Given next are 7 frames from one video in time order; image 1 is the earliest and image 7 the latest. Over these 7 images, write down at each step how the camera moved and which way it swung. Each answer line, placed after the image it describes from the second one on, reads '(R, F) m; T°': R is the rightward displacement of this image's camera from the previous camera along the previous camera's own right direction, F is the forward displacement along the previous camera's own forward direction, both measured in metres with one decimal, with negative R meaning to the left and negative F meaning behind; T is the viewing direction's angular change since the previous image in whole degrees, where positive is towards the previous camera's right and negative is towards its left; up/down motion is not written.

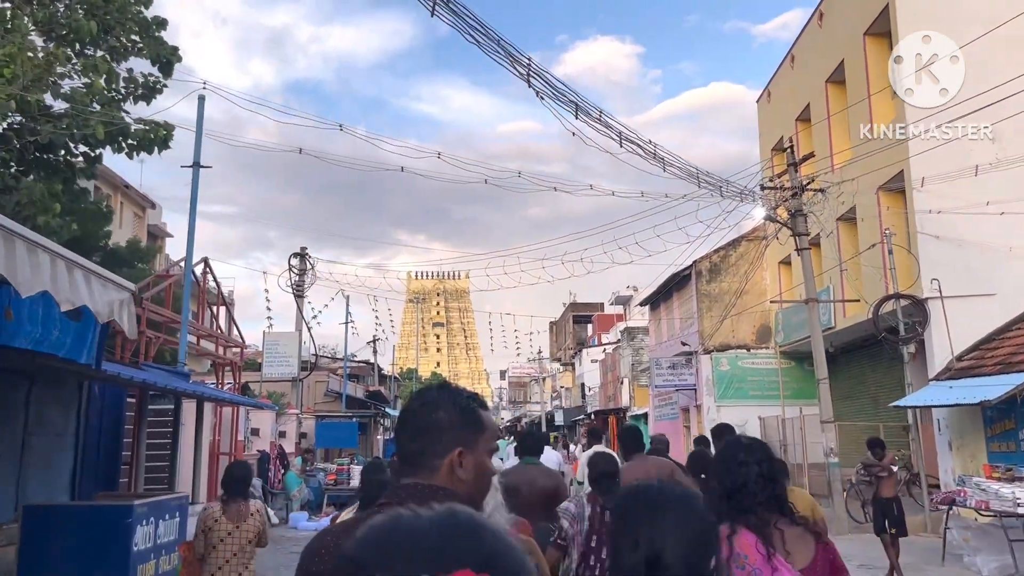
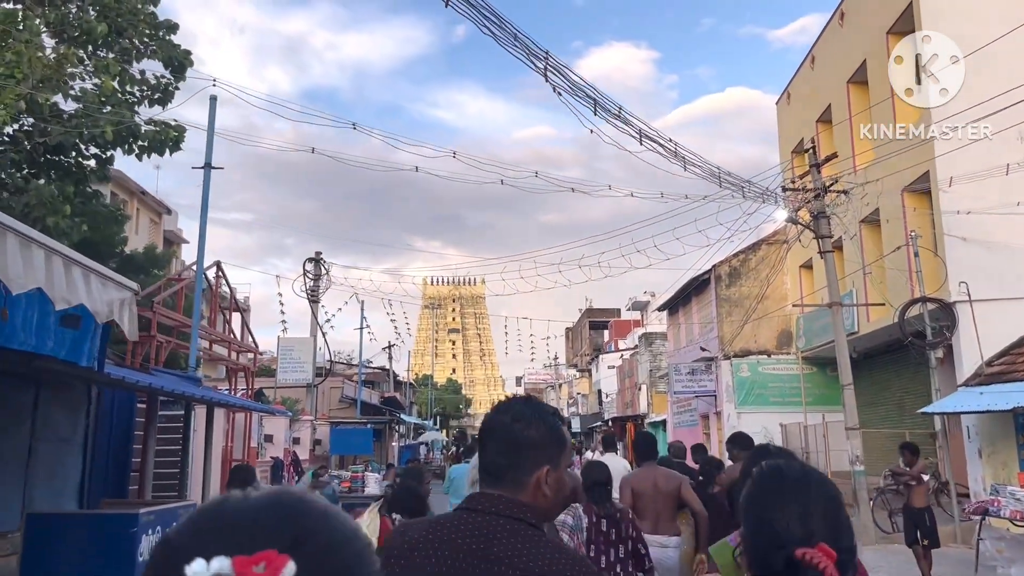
(0.0, +0.2) m; -1°
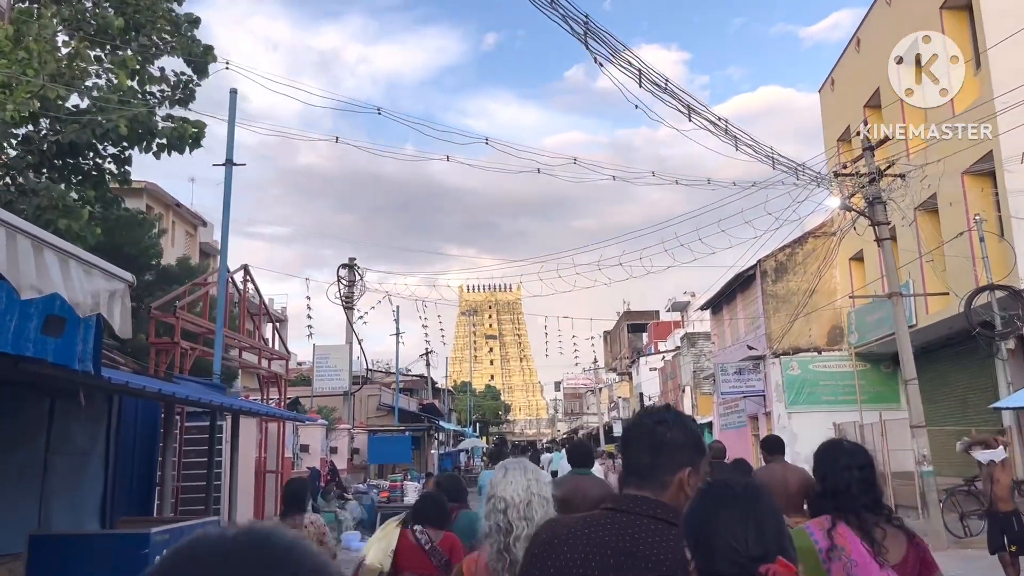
(0.0, +0.6) m; -2°
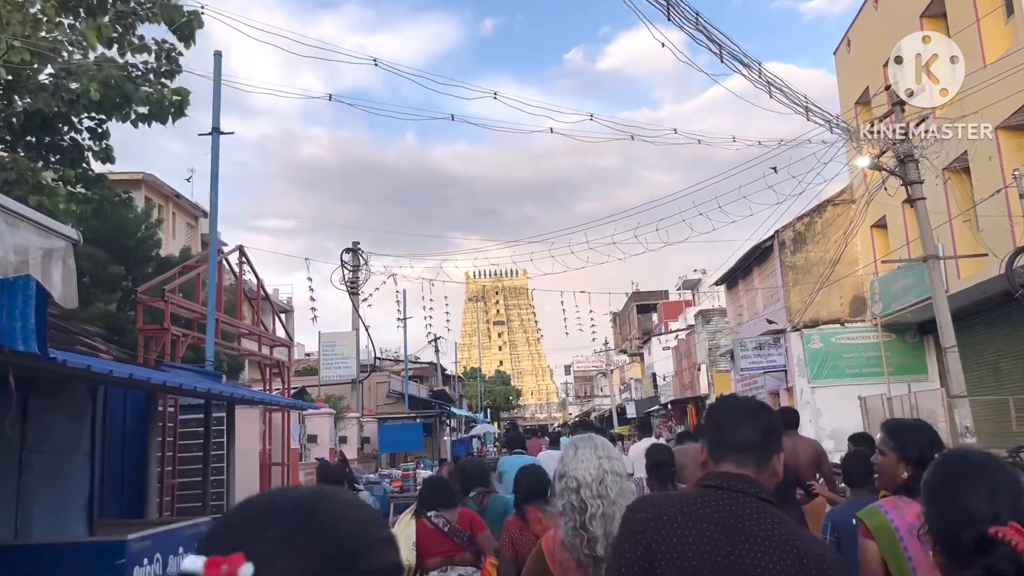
(-0.1, +0.7) m; 0°
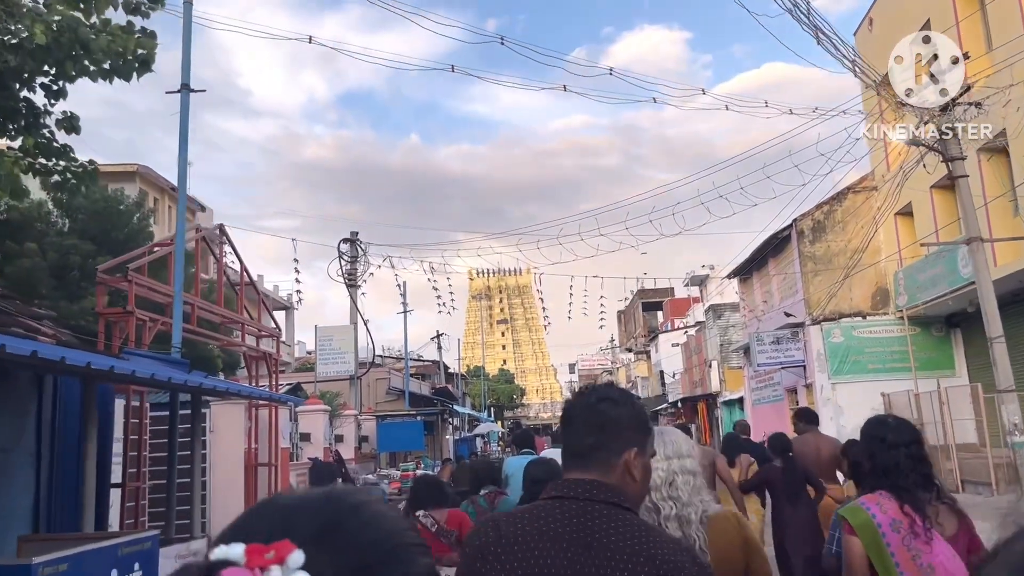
(0.0, +1.0) m; 0°
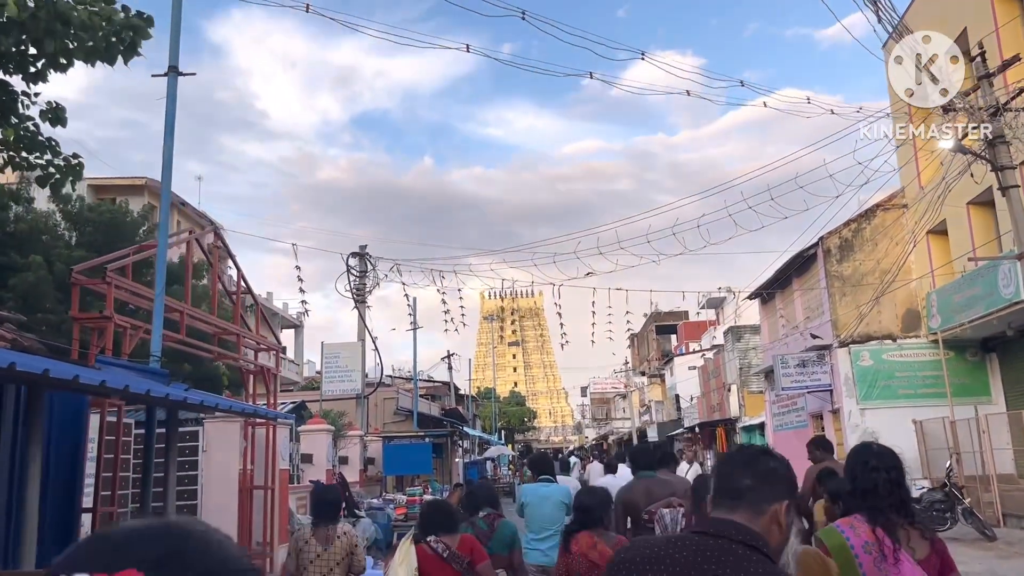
(-0.1, +0.8) m; -1°
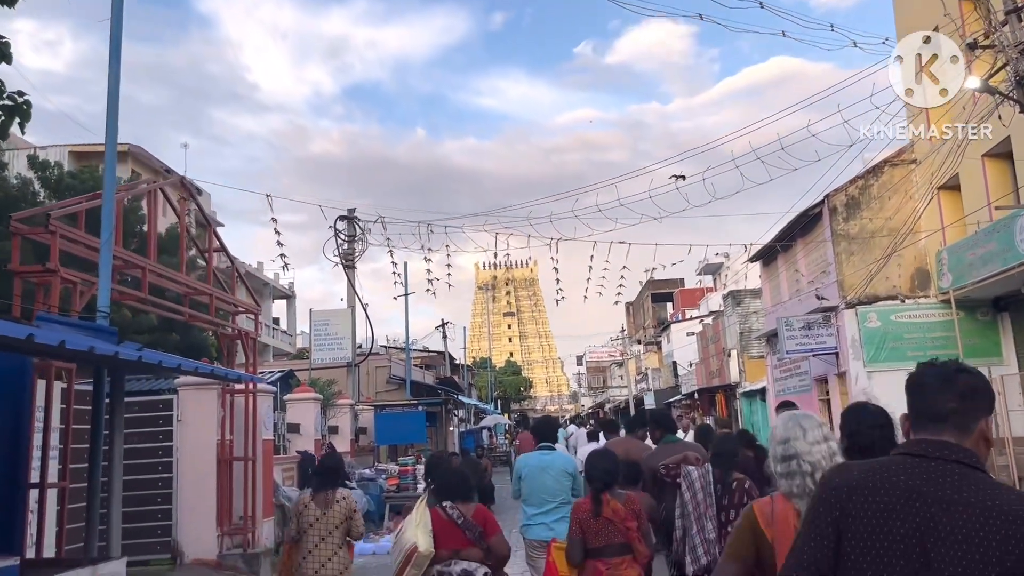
(0.0, +0.7) m; 0°
